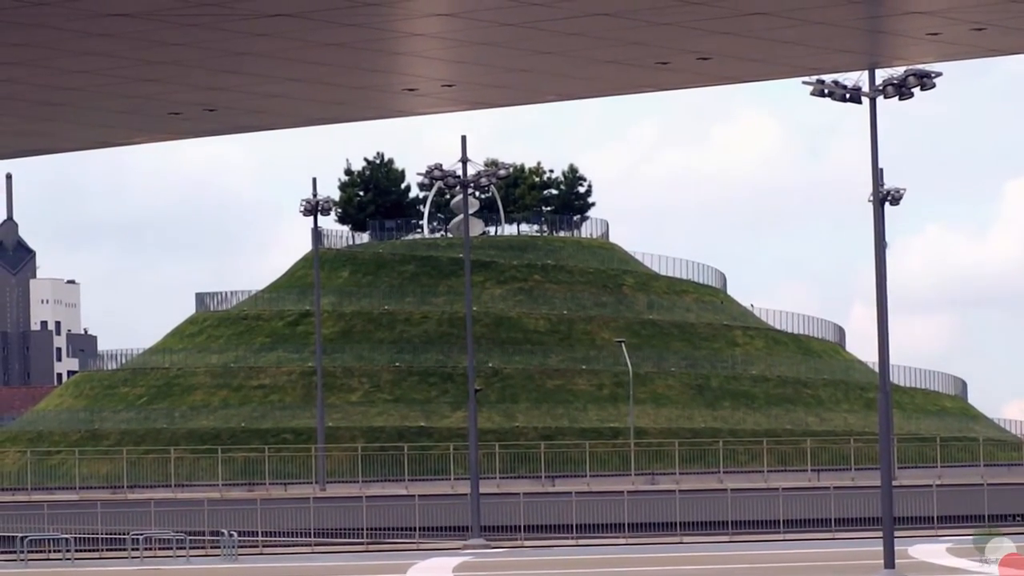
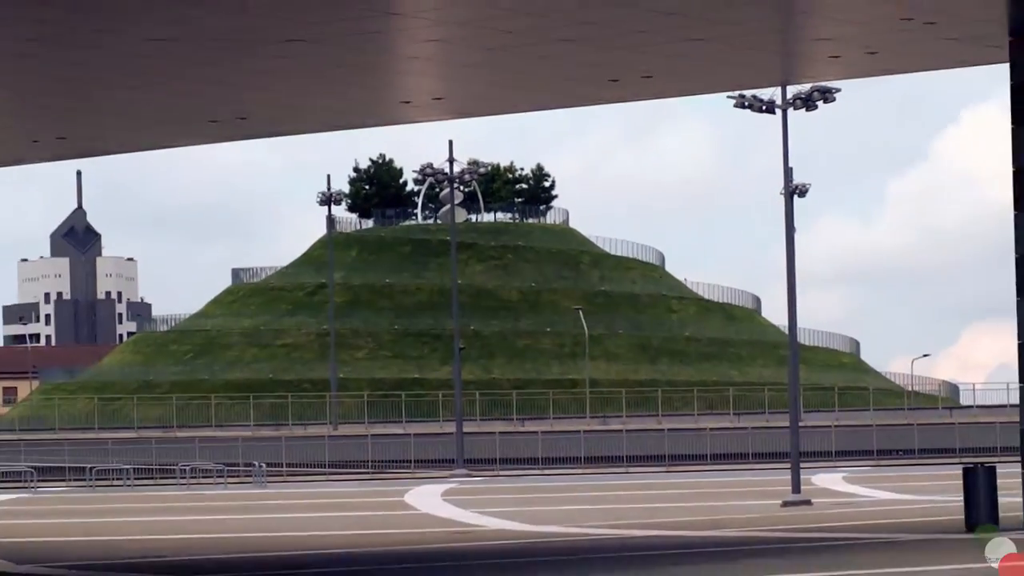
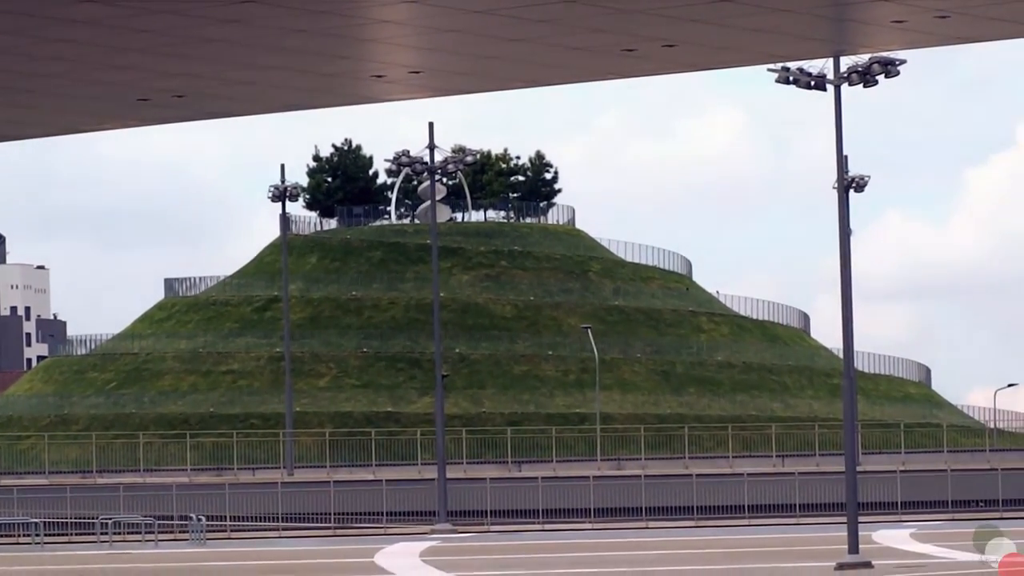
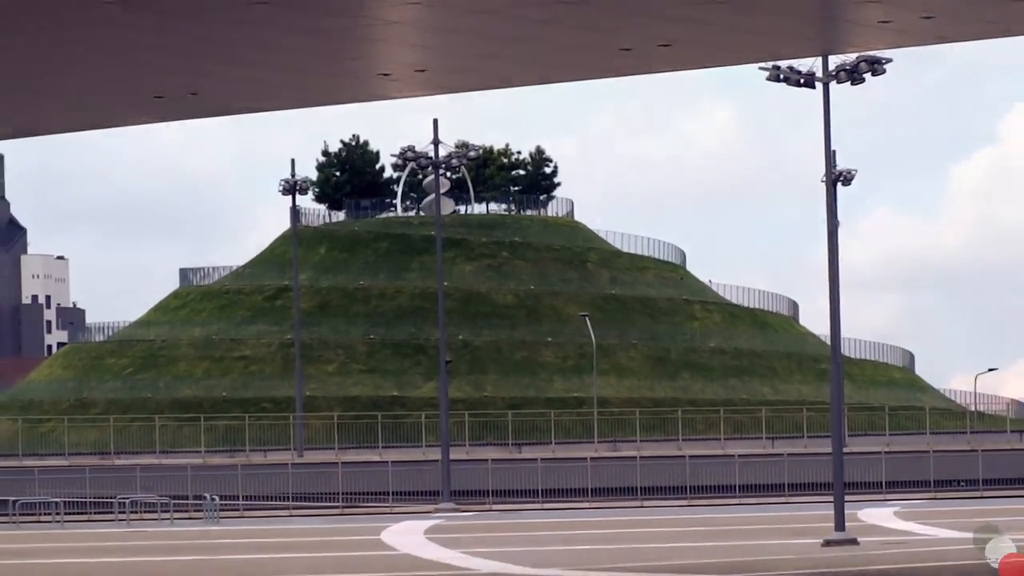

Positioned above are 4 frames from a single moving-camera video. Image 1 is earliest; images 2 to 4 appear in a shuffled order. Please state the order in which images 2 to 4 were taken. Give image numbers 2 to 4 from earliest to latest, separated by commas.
3, 4, 2
